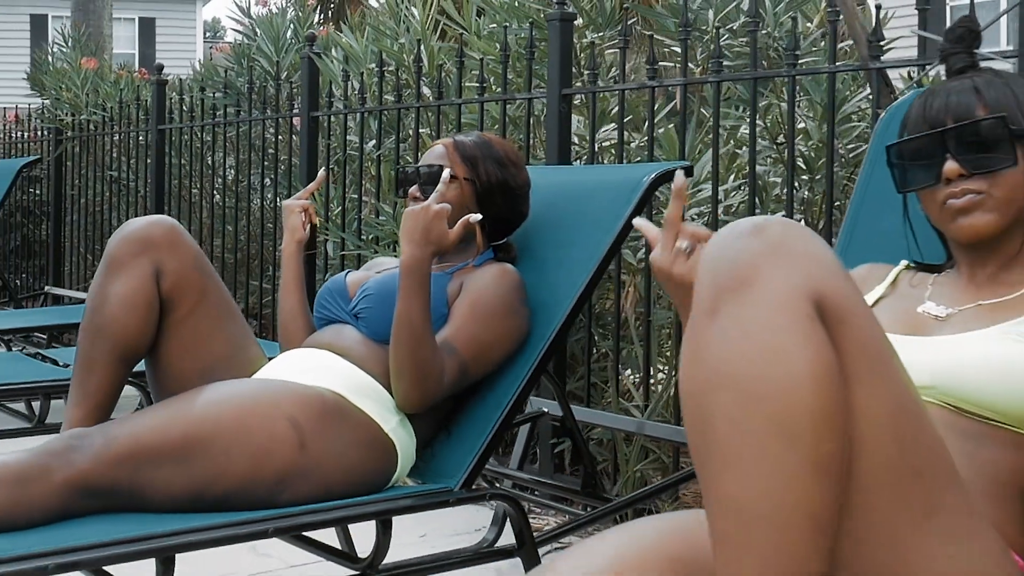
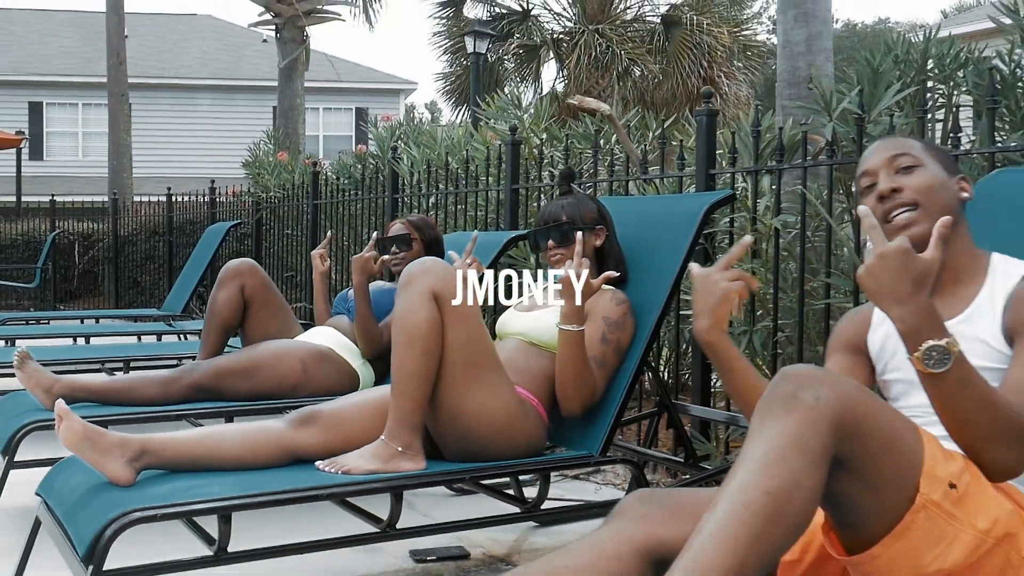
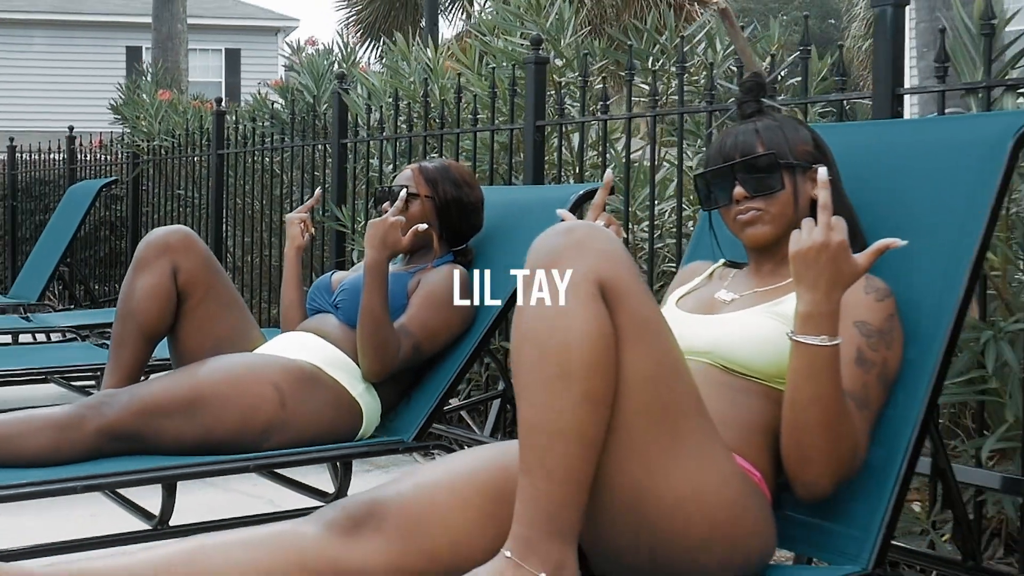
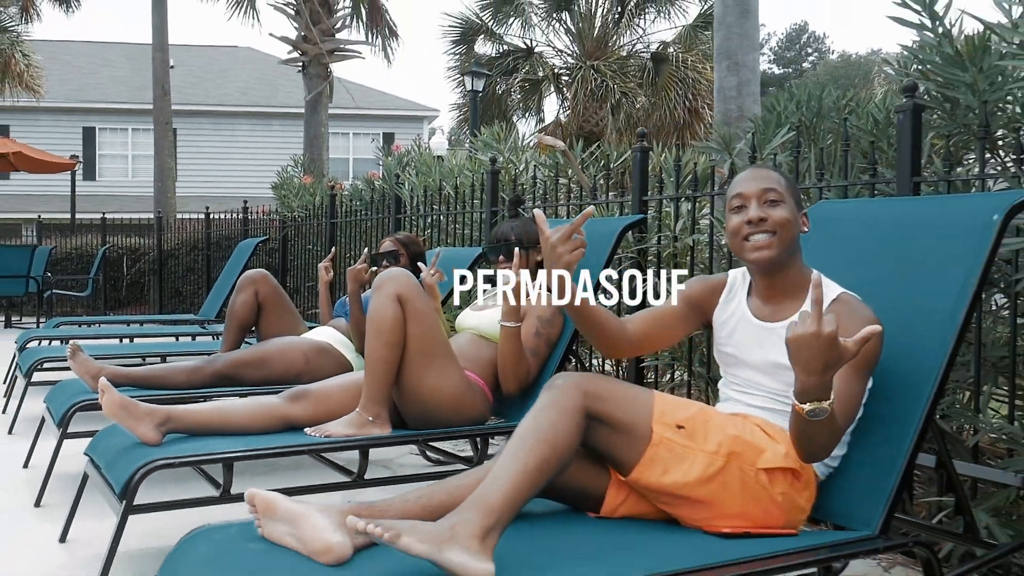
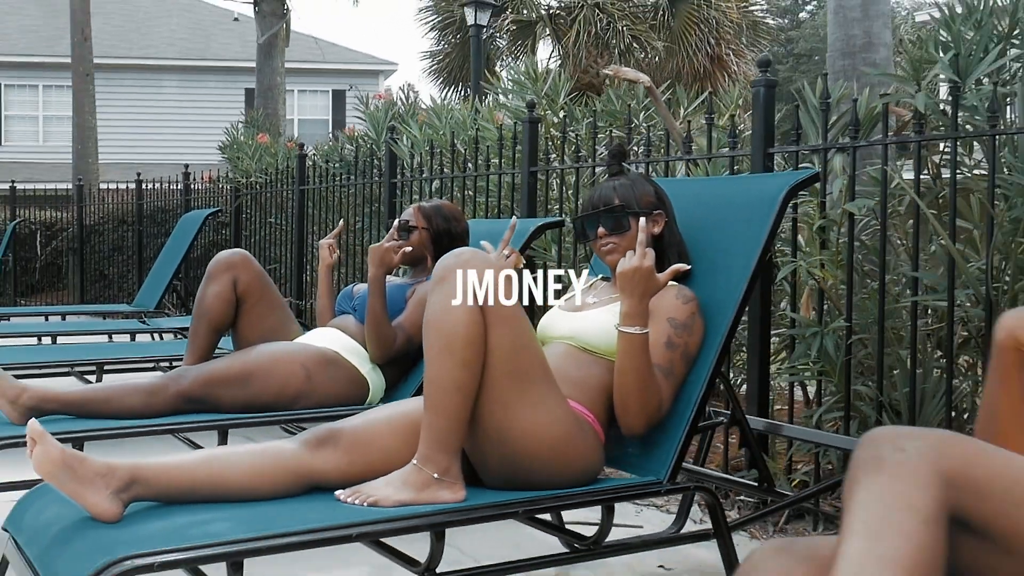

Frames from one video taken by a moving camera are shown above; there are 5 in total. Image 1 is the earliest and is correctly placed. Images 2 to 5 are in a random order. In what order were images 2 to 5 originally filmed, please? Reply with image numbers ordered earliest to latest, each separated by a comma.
3, 5, 2, 4
